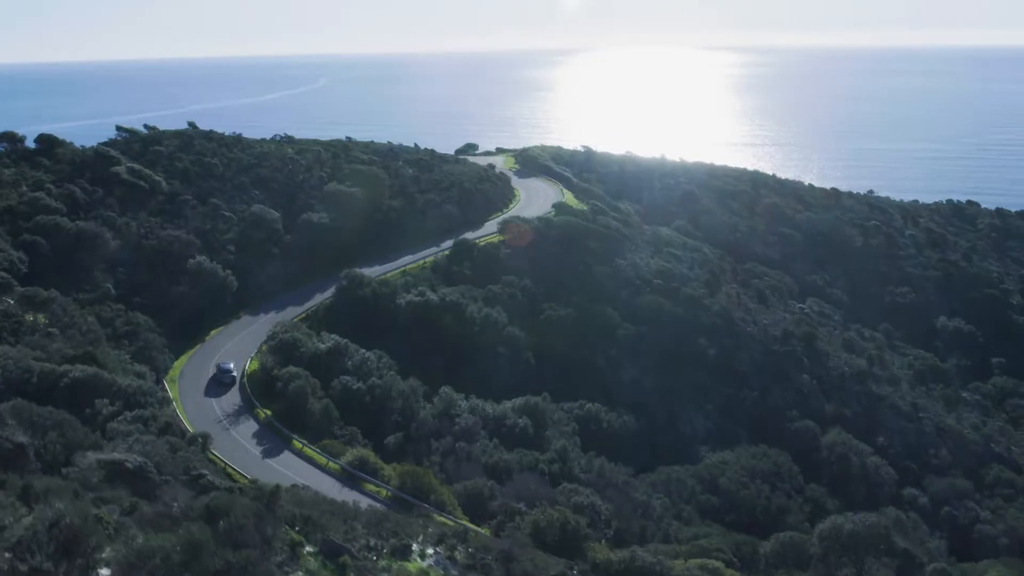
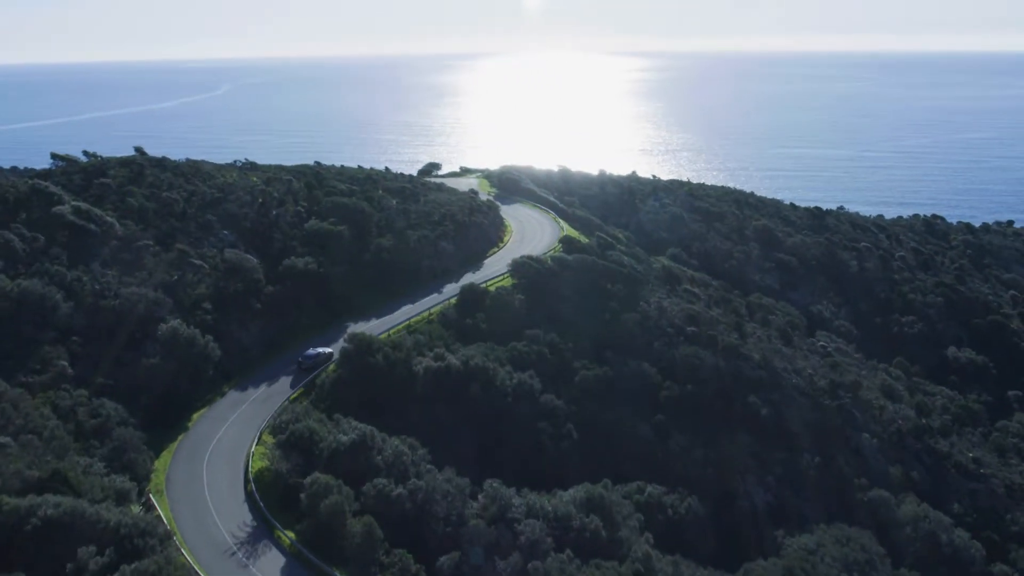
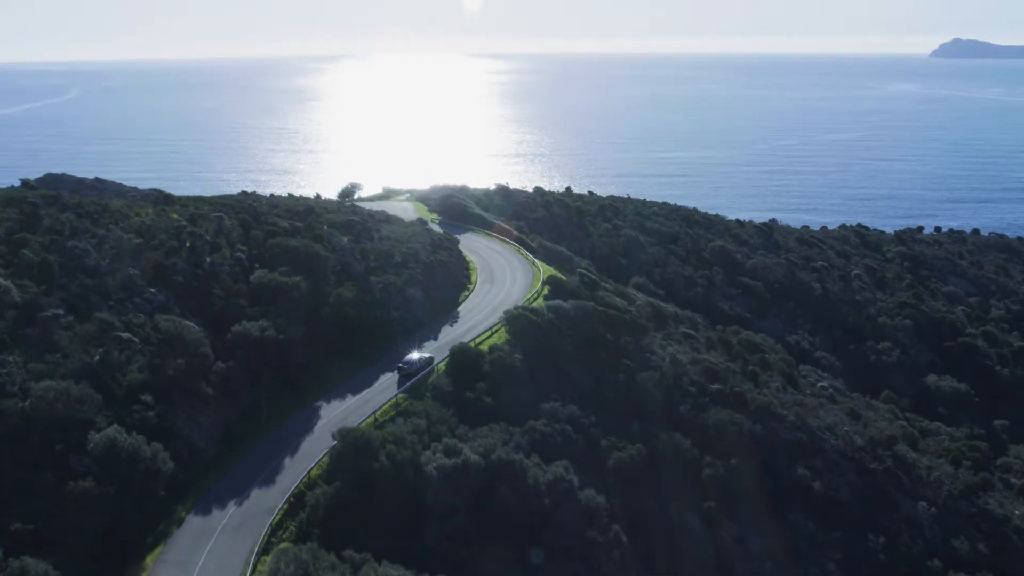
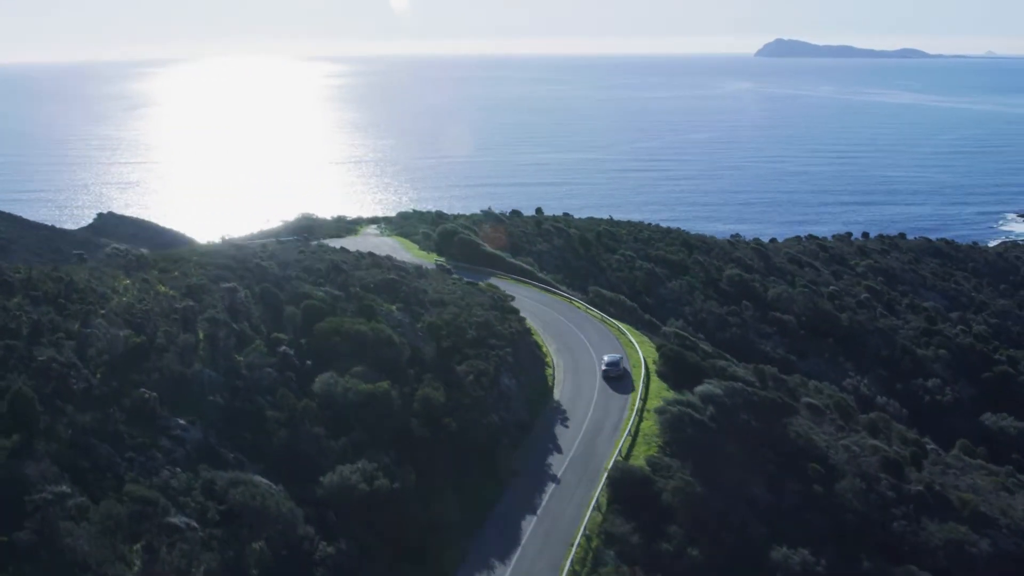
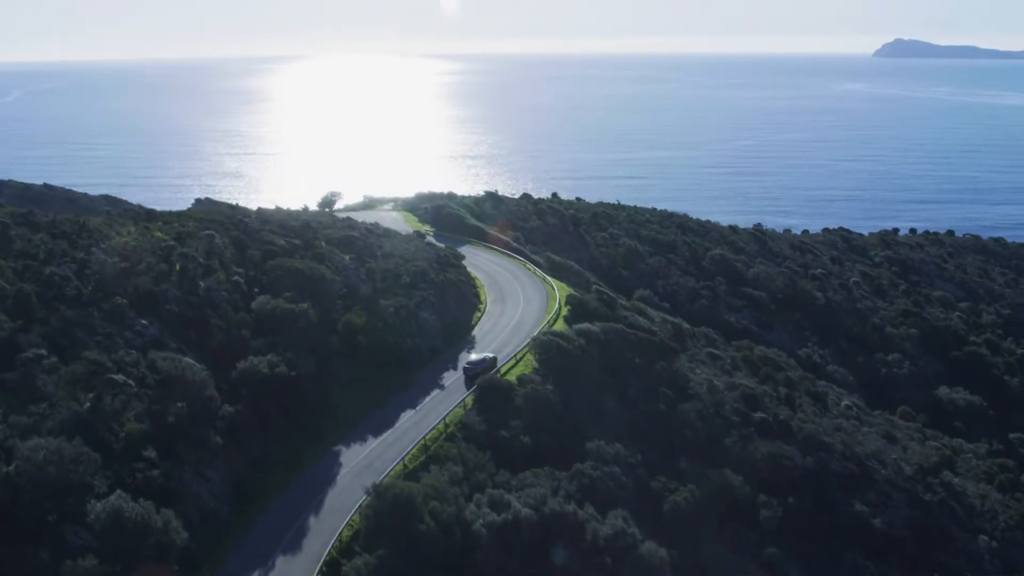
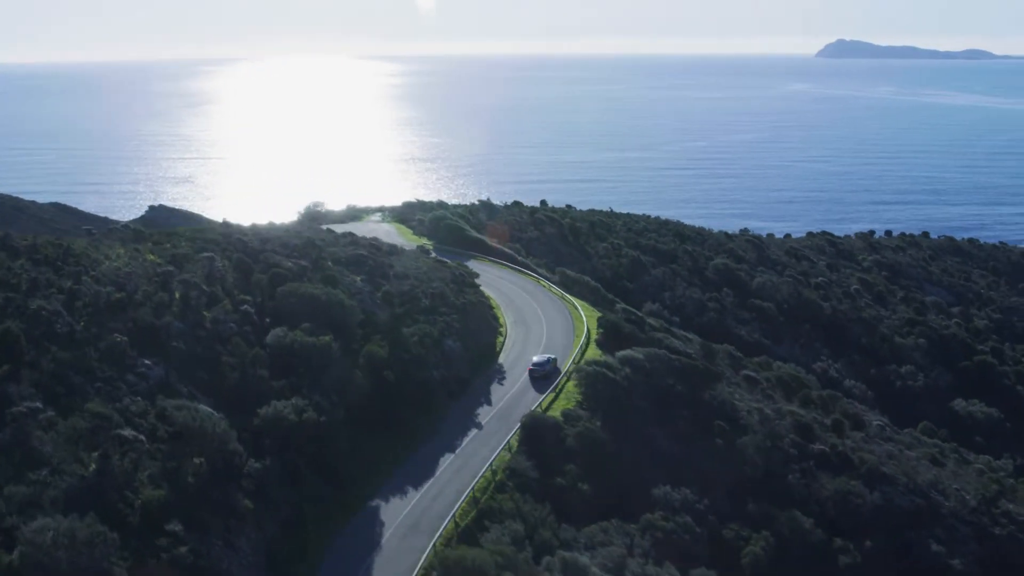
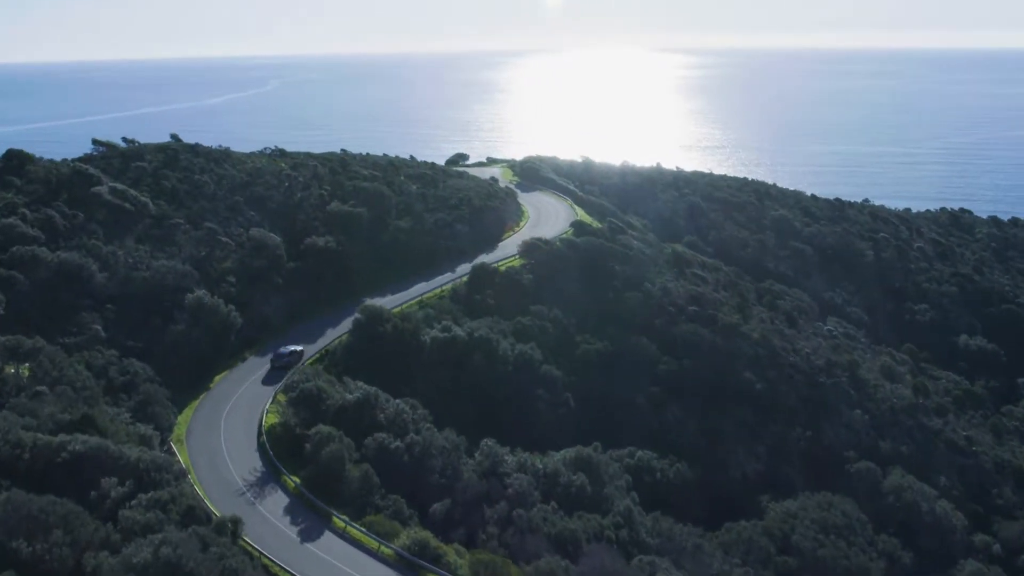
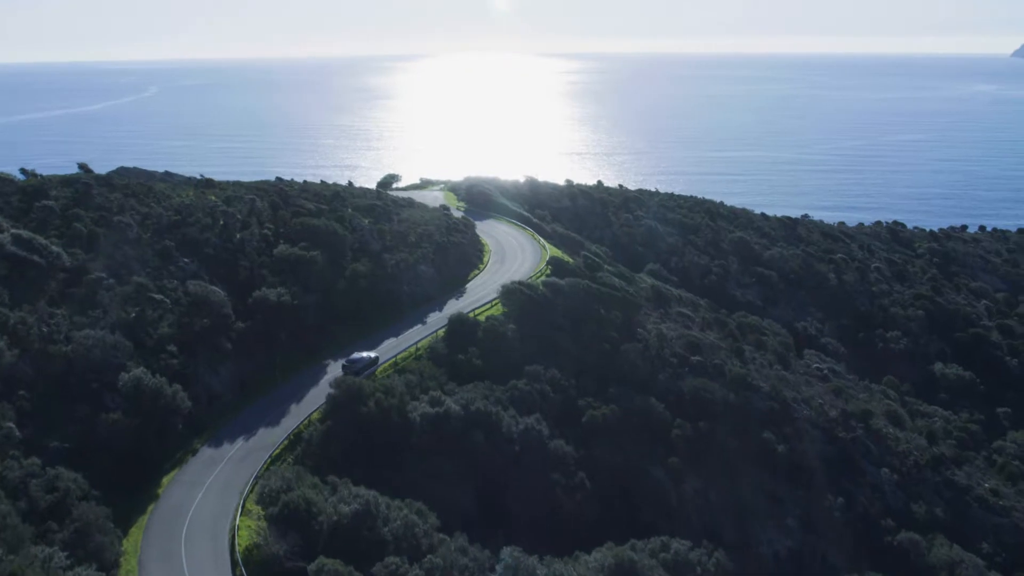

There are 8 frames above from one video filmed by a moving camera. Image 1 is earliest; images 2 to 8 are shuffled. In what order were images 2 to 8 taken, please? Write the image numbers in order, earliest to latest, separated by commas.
7, 2, 8, 3, 5, 6, 4
